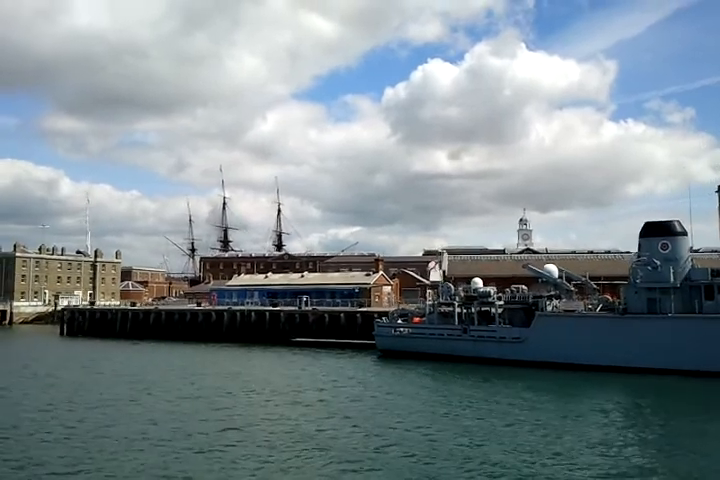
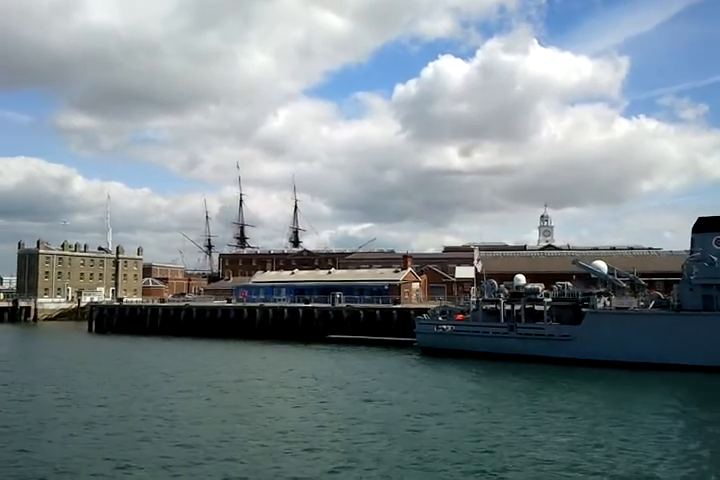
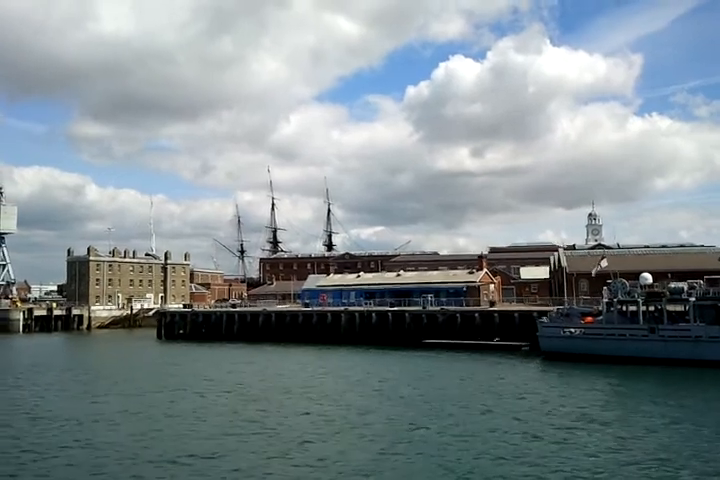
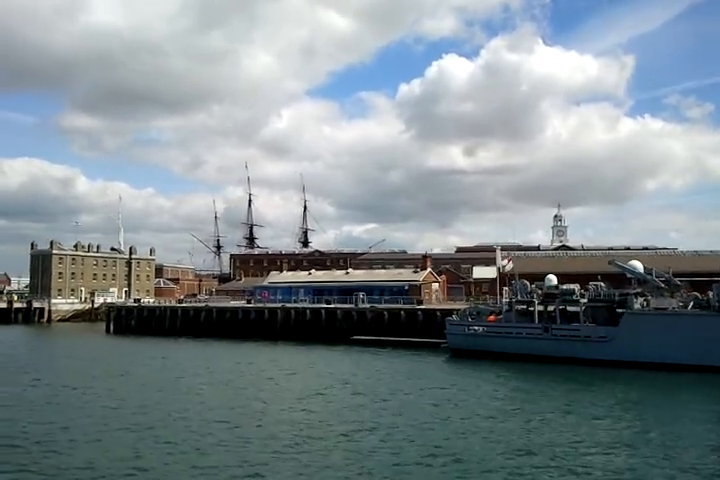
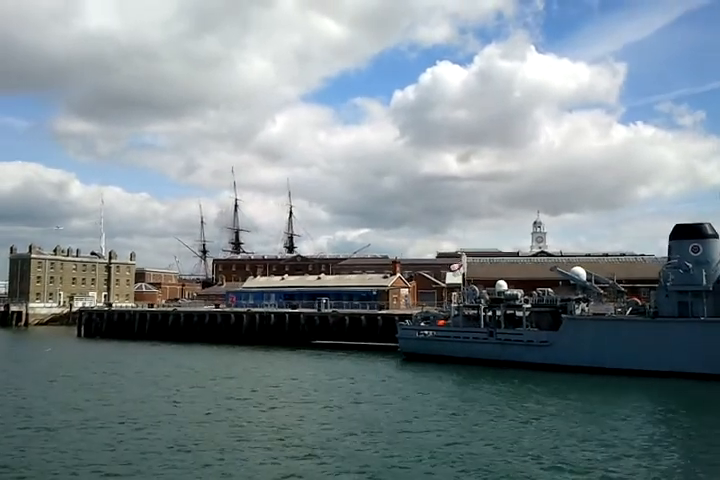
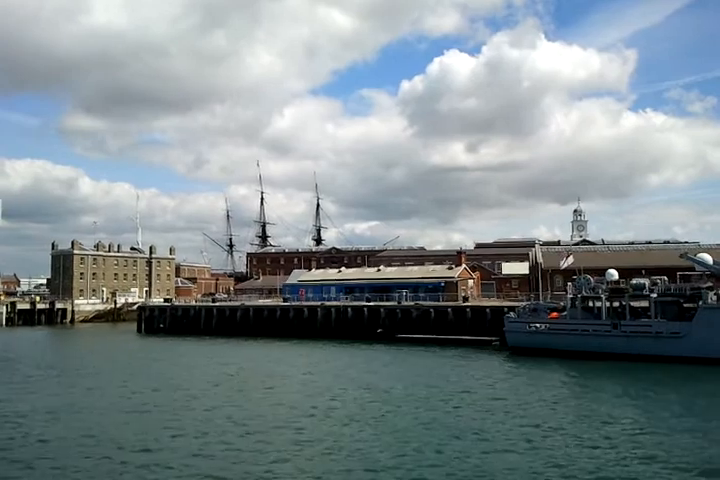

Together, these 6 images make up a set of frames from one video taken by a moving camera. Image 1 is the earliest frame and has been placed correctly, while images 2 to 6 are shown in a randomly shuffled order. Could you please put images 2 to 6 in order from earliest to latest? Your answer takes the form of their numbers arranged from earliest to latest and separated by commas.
5, 2, 4, 6, 3
